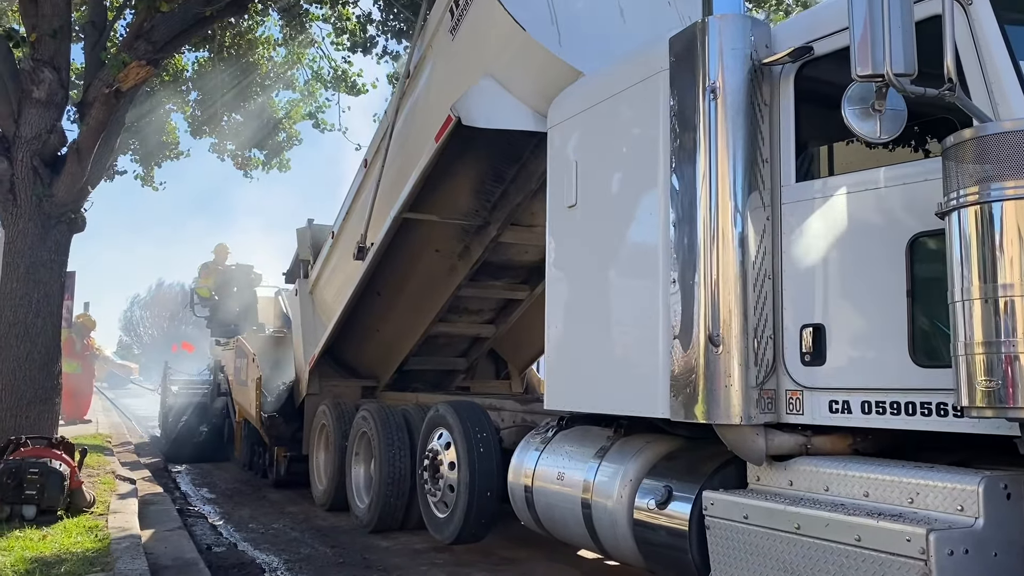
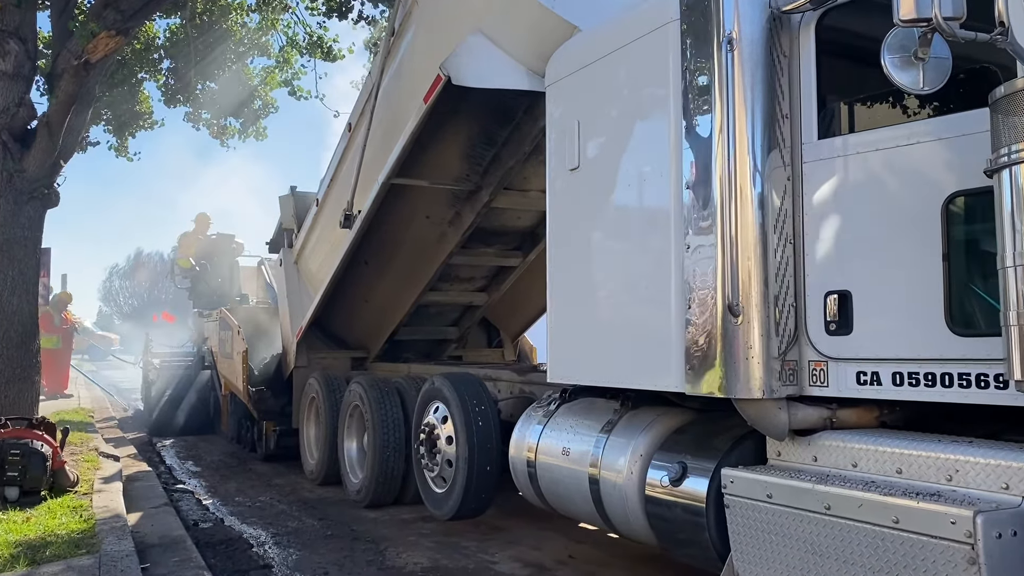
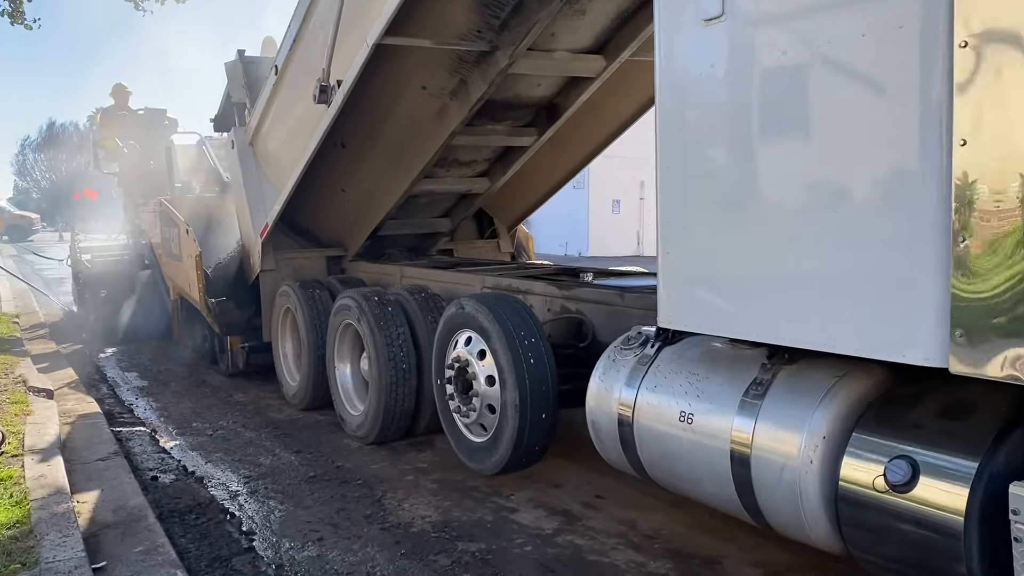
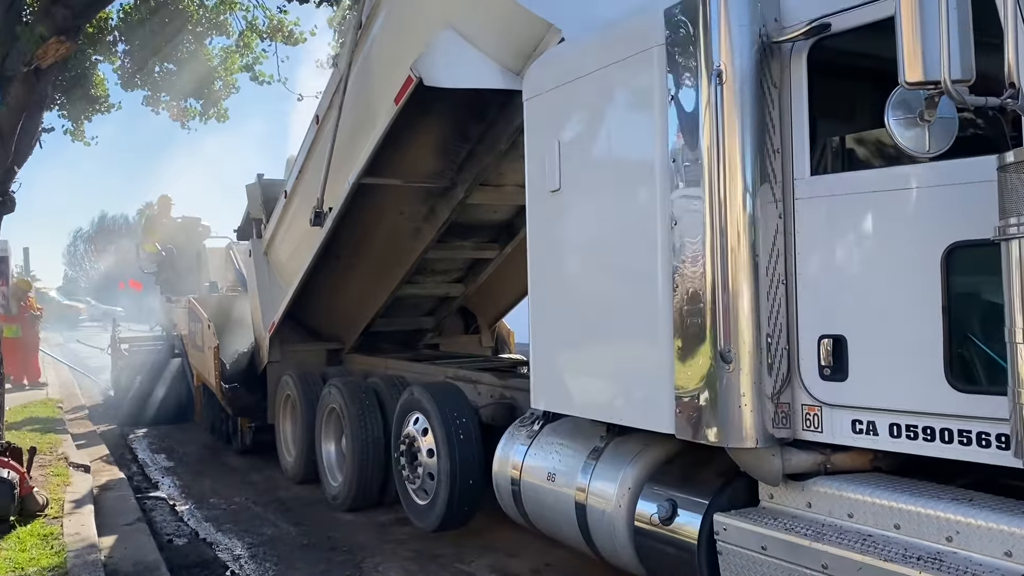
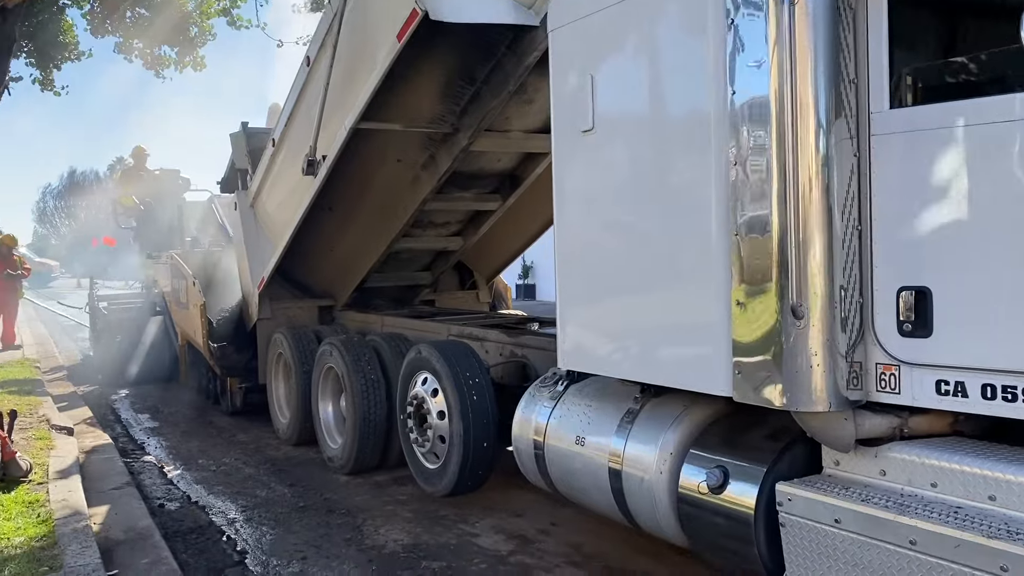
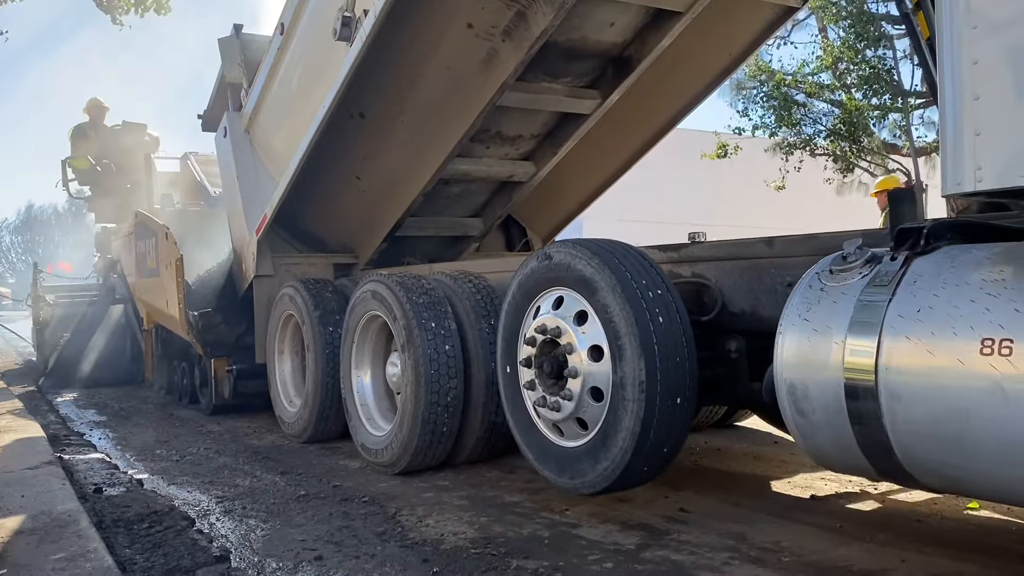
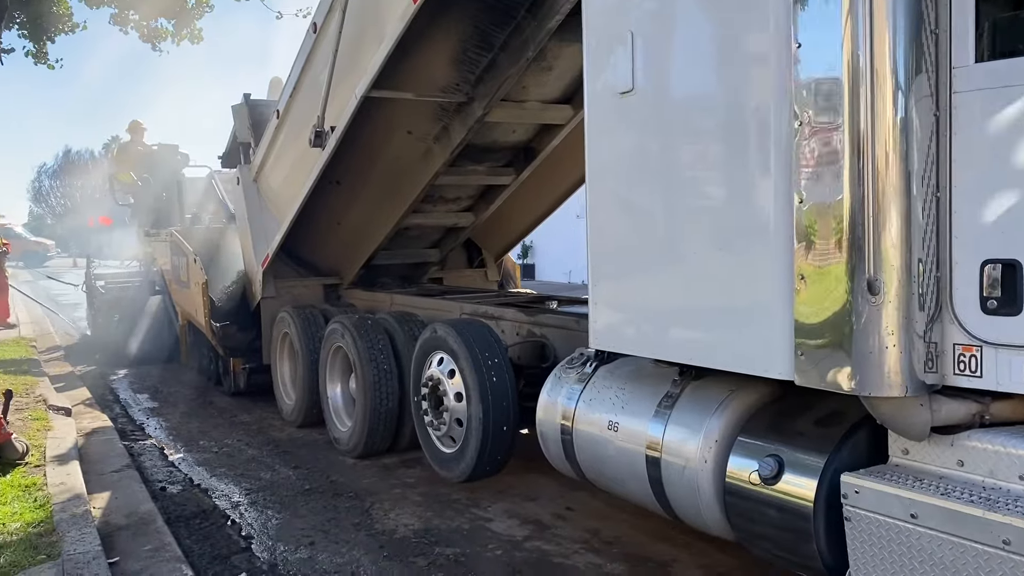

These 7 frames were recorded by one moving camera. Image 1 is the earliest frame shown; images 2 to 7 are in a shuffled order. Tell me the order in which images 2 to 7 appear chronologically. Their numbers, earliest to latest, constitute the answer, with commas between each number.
2, 4, 5, 7, 3, 6
